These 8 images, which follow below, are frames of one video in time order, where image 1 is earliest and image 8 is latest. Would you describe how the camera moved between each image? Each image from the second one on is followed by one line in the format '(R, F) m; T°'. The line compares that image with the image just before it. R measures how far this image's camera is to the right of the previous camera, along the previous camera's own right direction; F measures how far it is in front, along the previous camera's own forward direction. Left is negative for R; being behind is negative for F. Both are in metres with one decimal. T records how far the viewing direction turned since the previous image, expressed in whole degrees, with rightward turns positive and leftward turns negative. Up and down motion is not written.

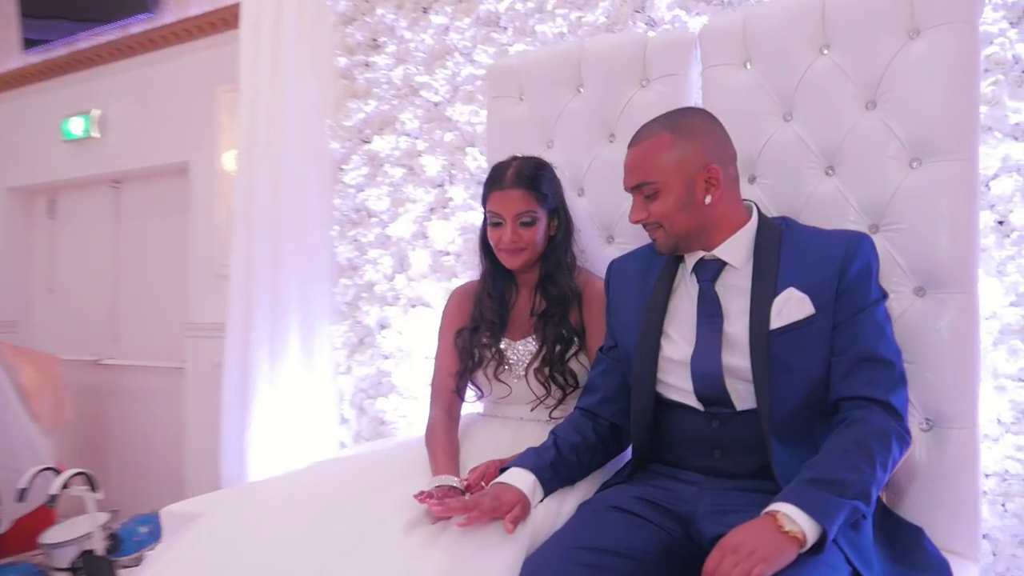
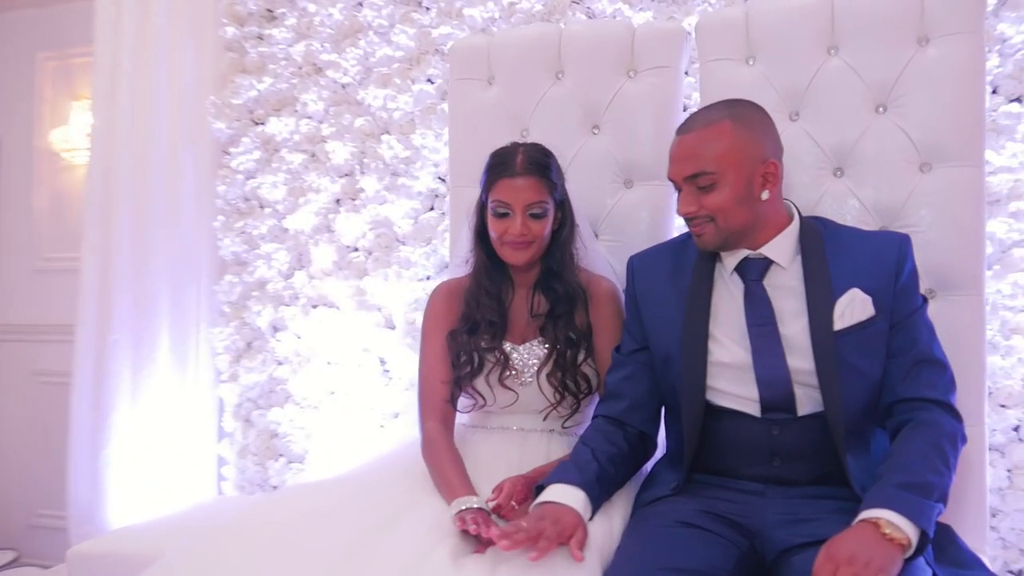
(-0.4, +0.2) m; +14°
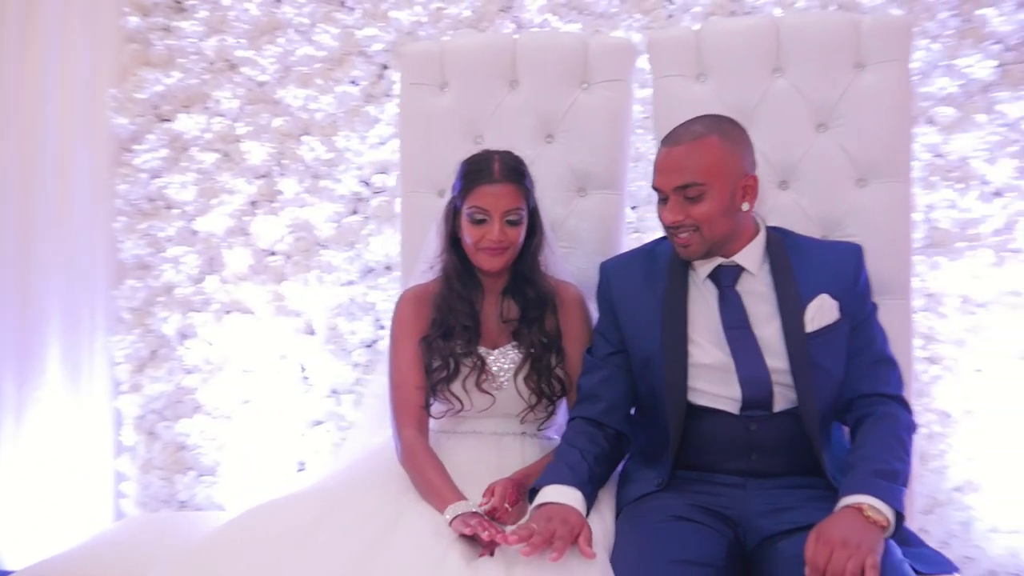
(-0.2, 0.0) m; +10°
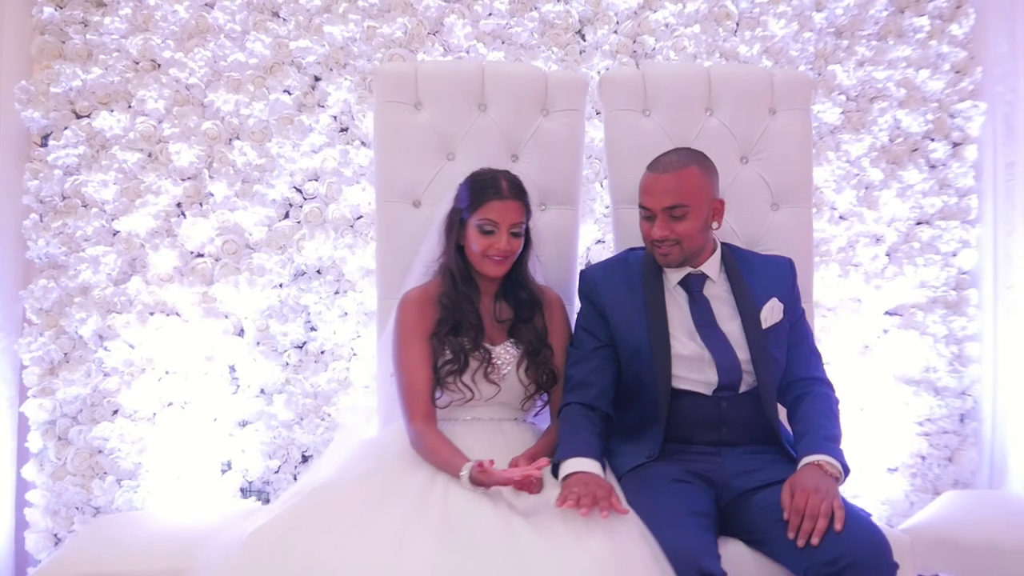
(-0.4, -0.1) m; +14°
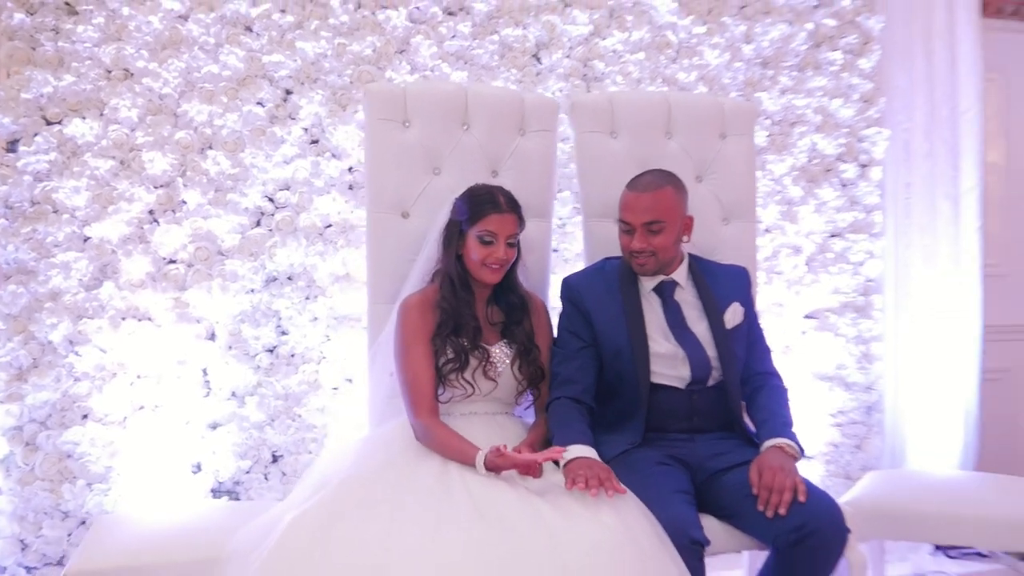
(-0.2, -0.1) m; +7°
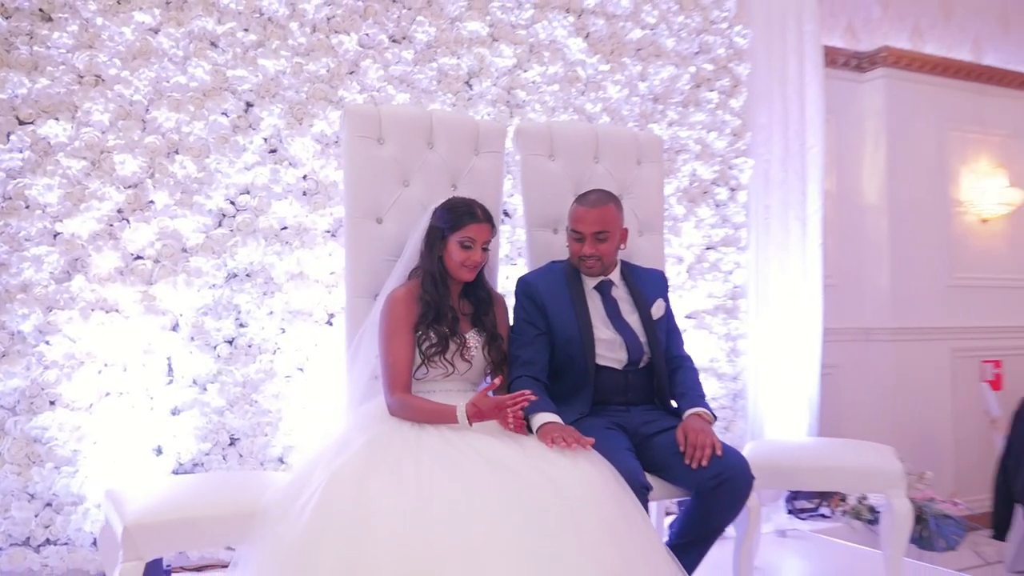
(-0.3, -0.3) m; +11°
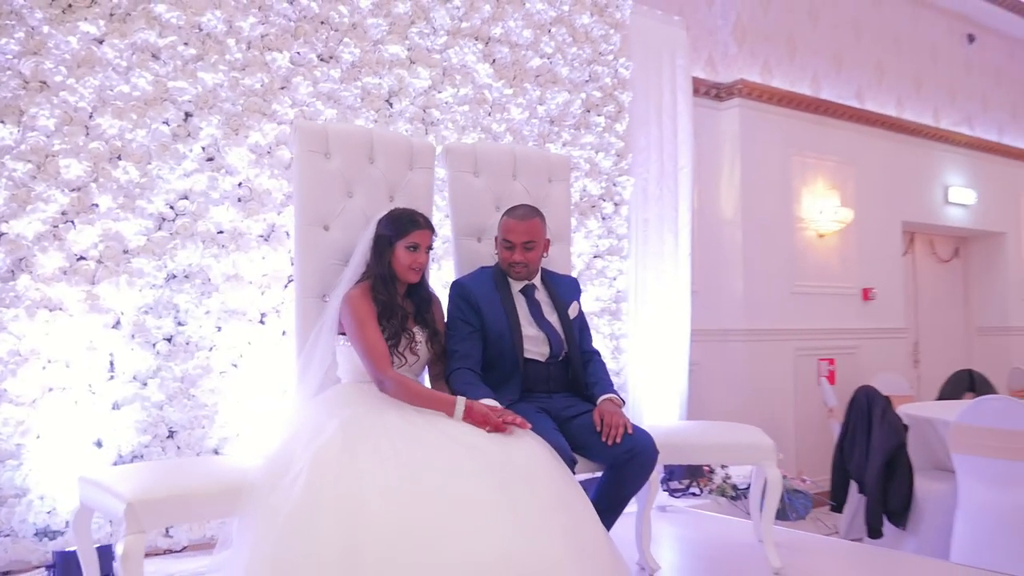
(-0.3, -0.3) m; +10°
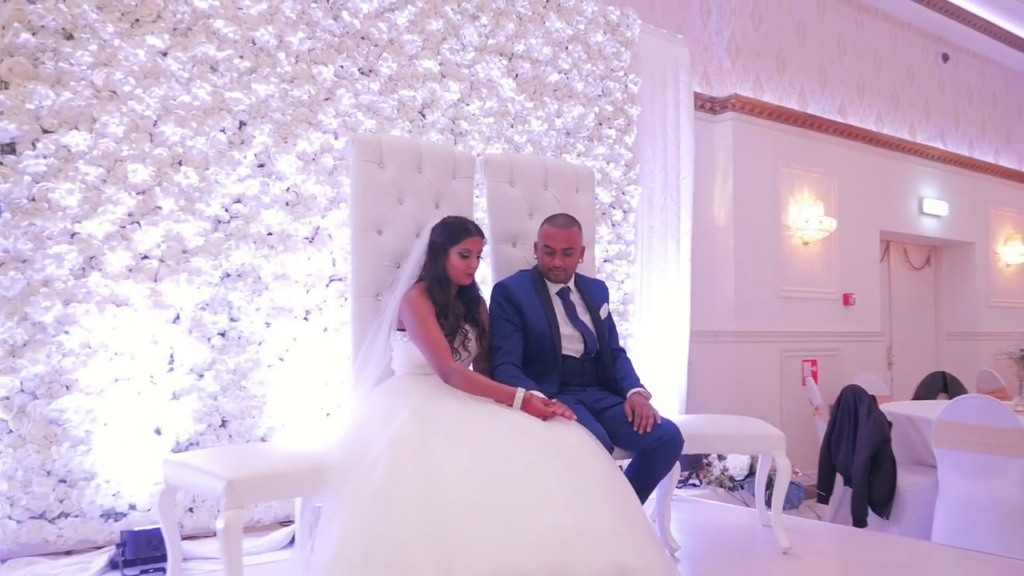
(-0.2, -0.2) m; +2°
